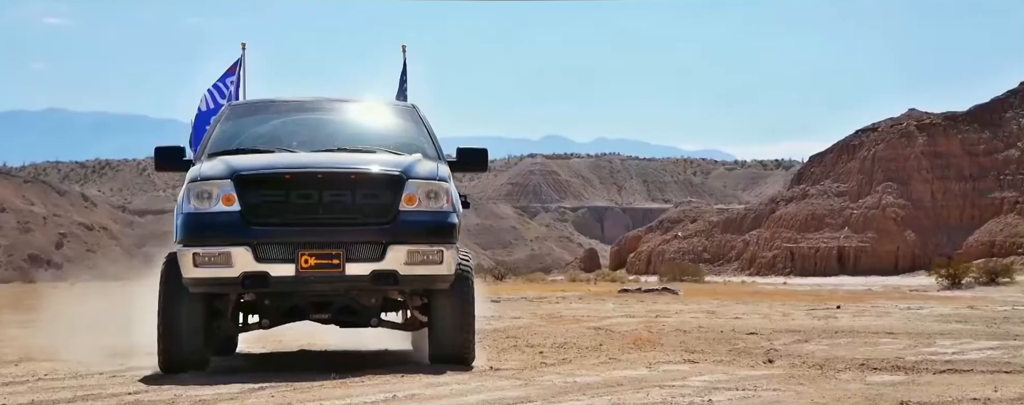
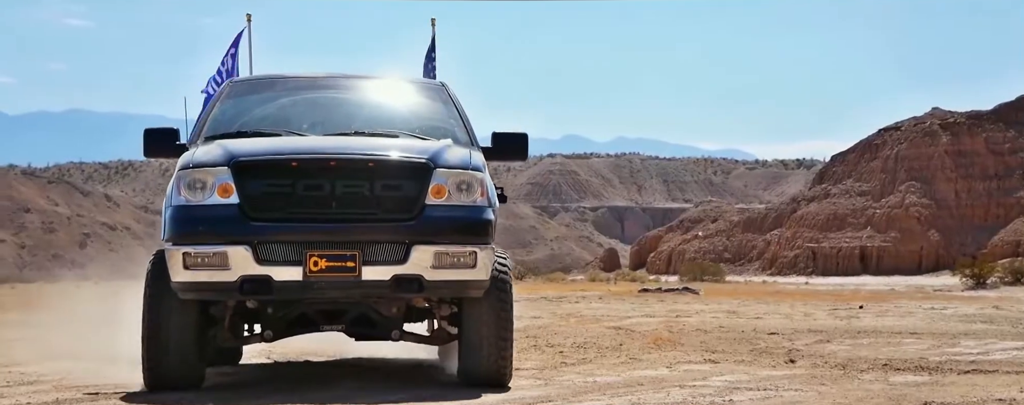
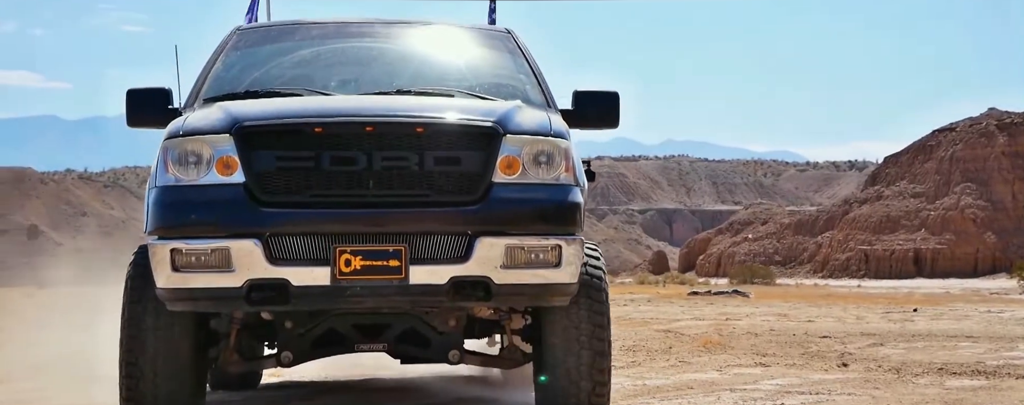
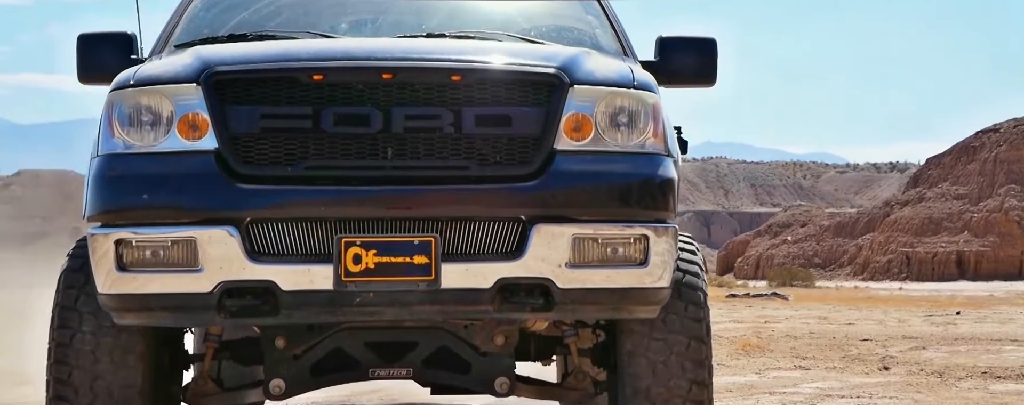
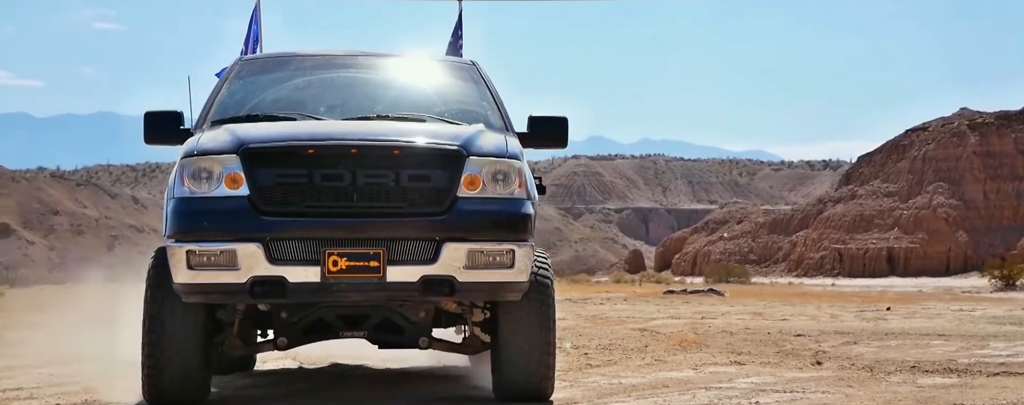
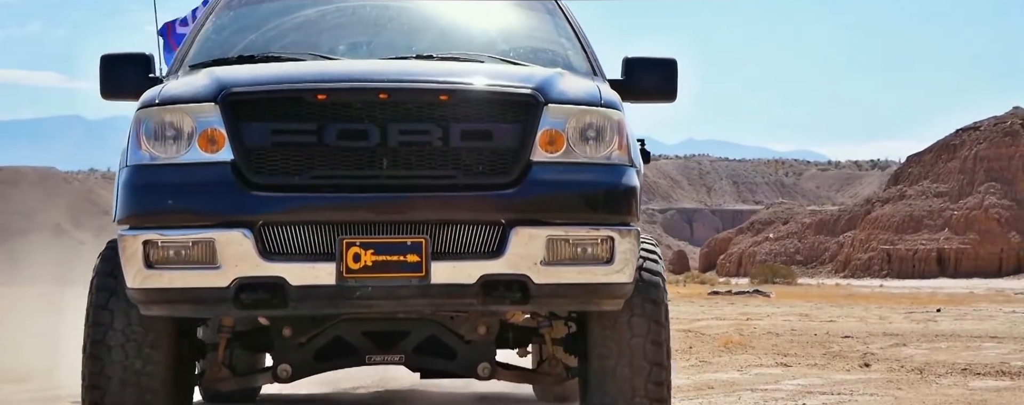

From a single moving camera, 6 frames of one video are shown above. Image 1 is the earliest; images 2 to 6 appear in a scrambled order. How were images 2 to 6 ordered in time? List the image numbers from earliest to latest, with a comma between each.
2, 5, 3, 6, 4
